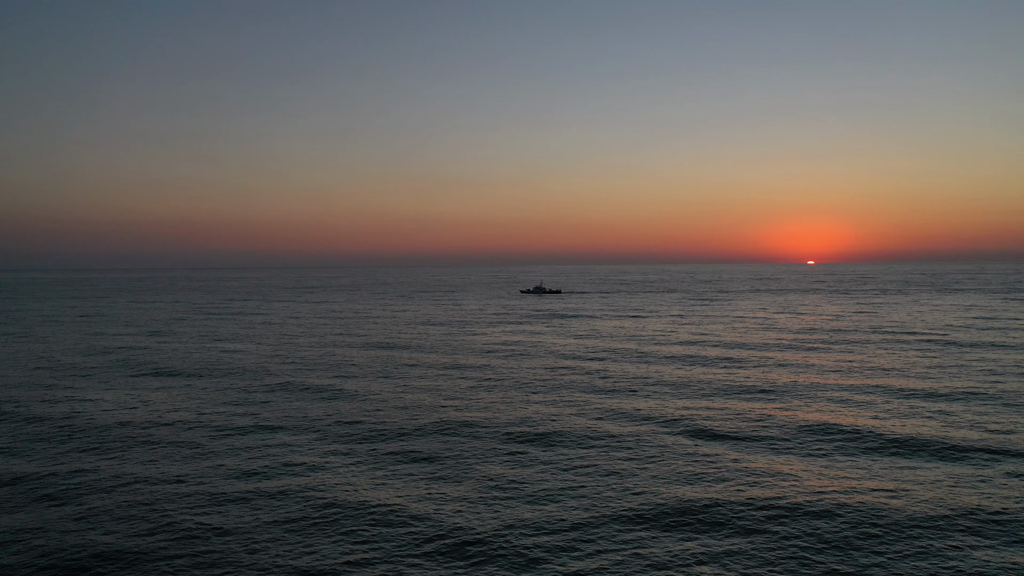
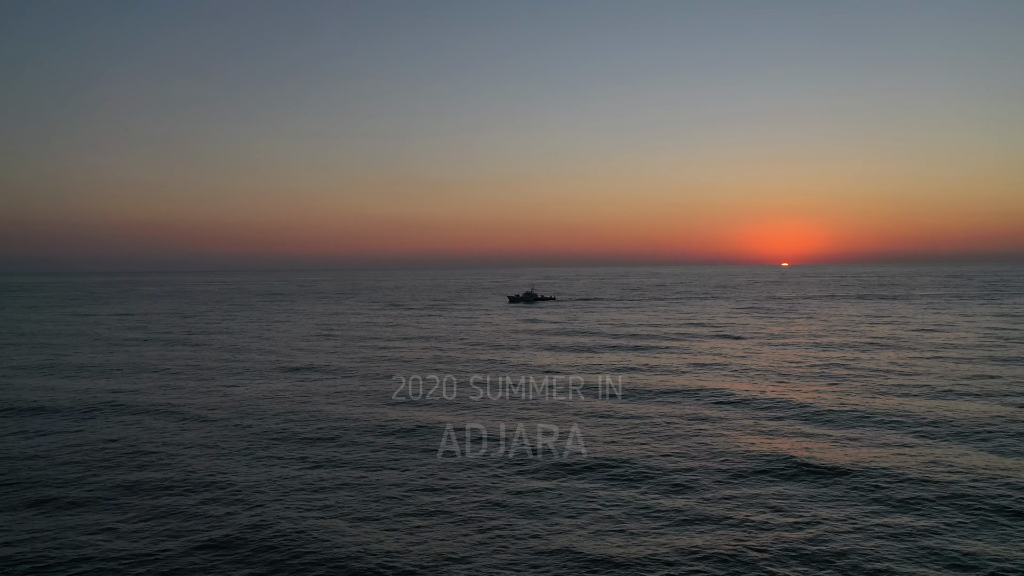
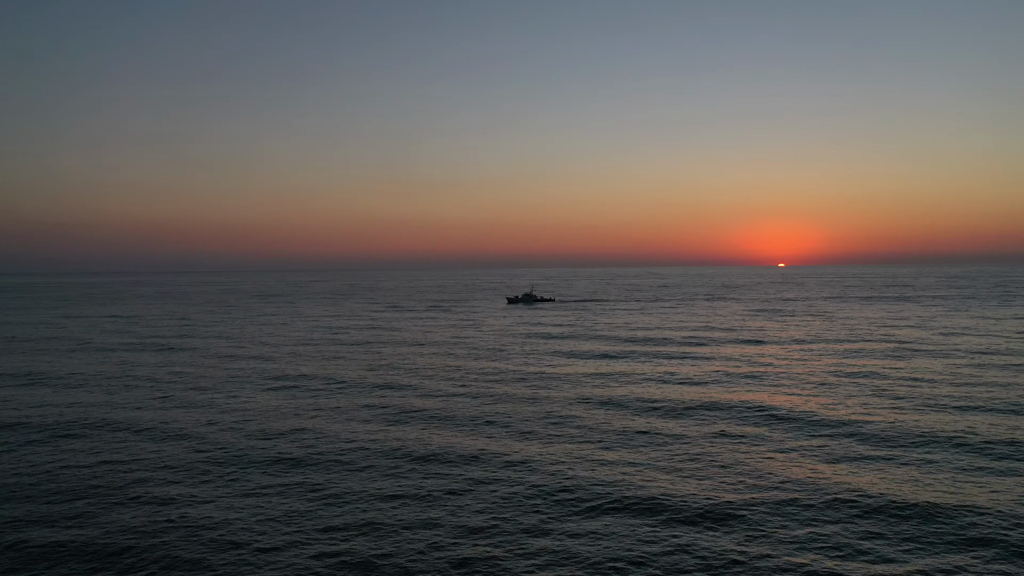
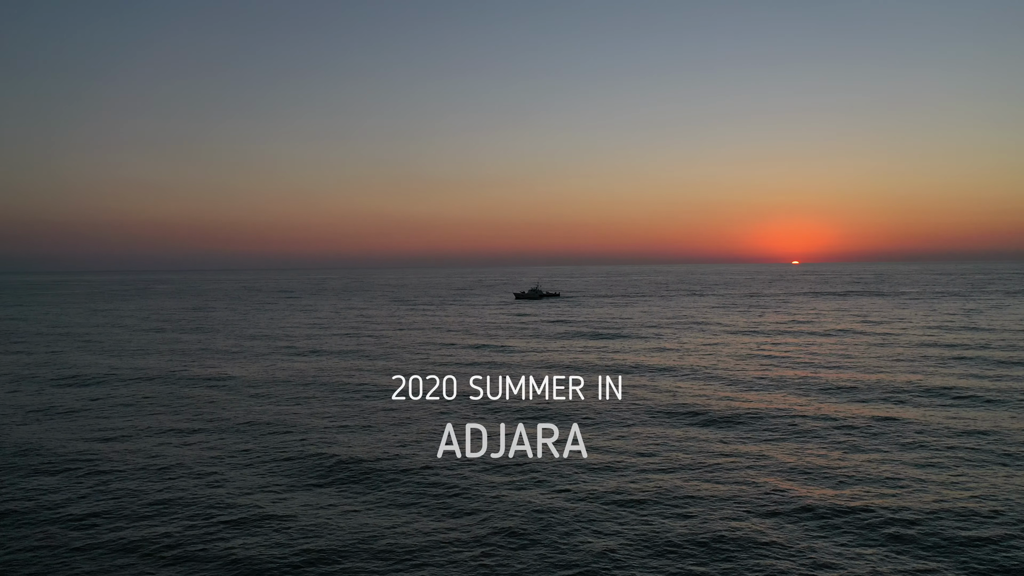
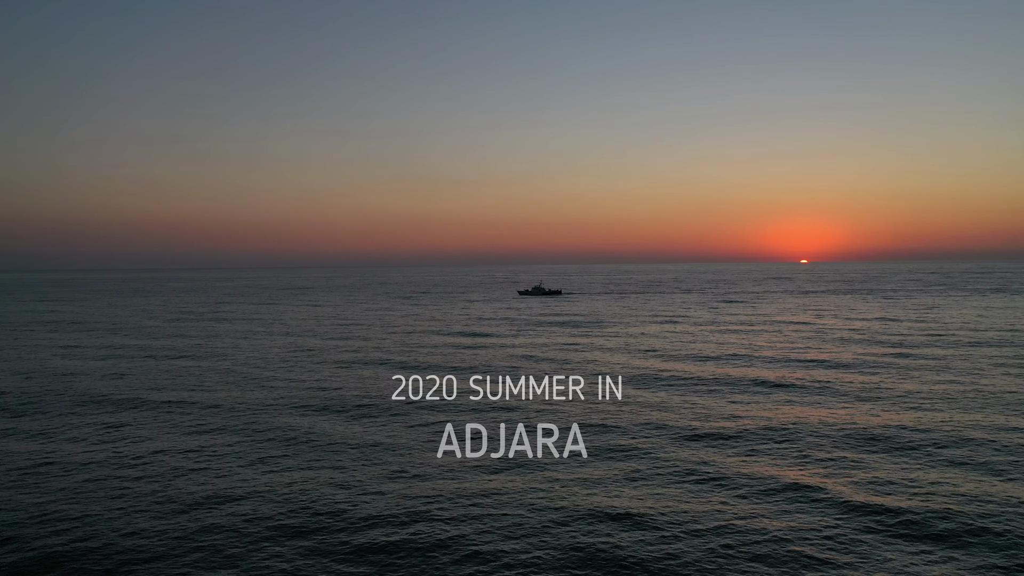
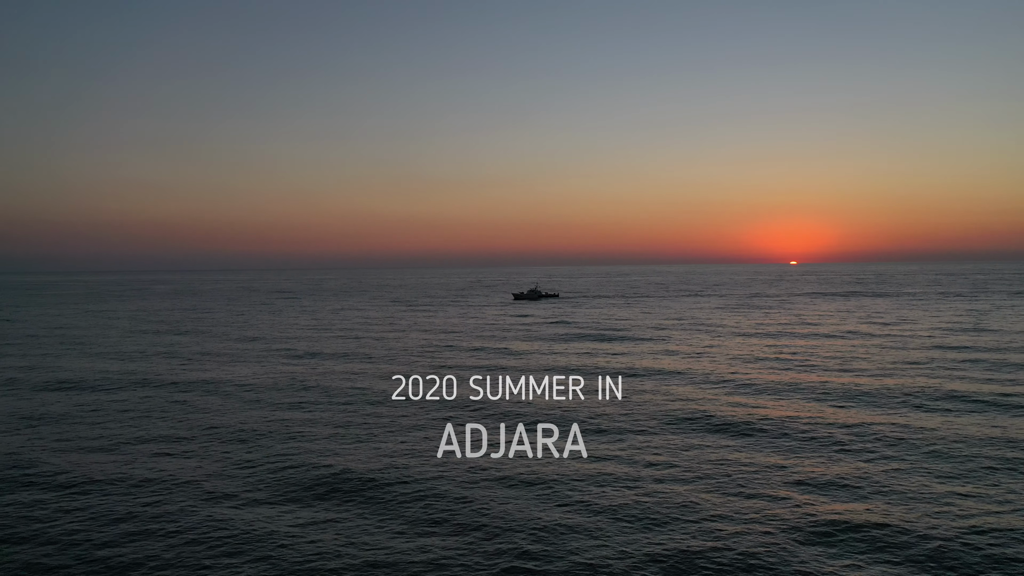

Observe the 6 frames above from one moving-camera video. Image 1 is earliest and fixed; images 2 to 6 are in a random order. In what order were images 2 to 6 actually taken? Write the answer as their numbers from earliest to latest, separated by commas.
5, 4, 6, 2, 3
